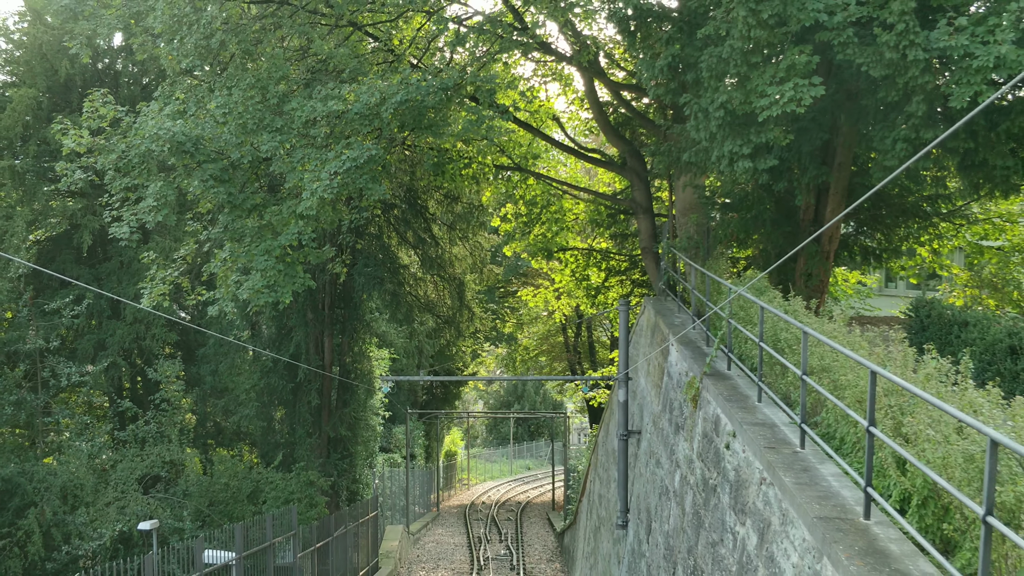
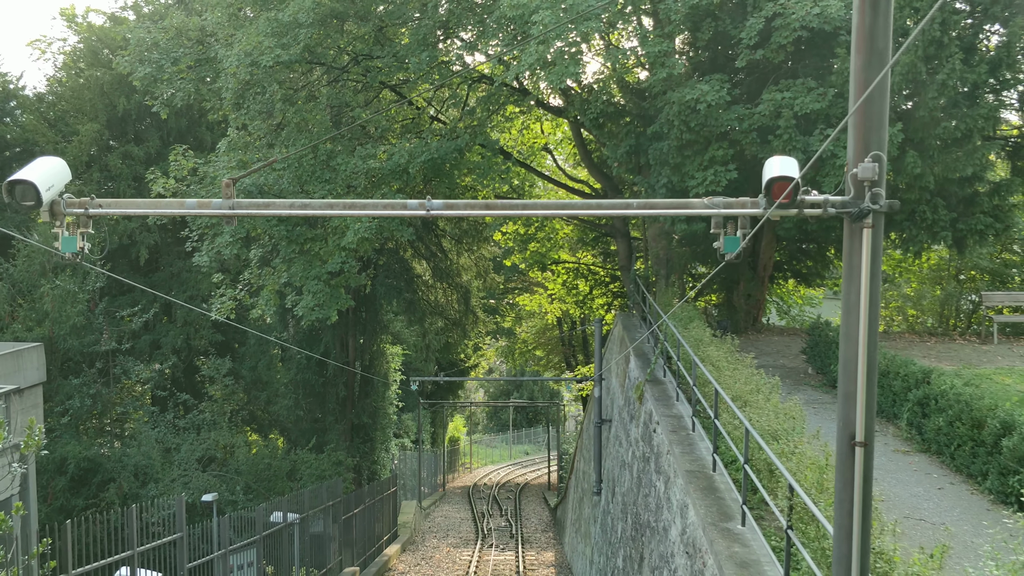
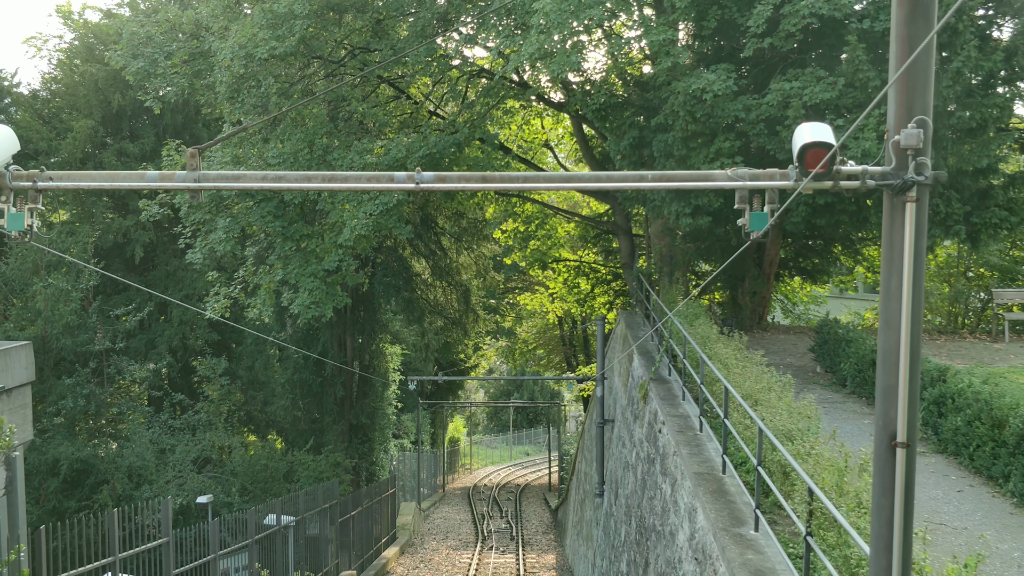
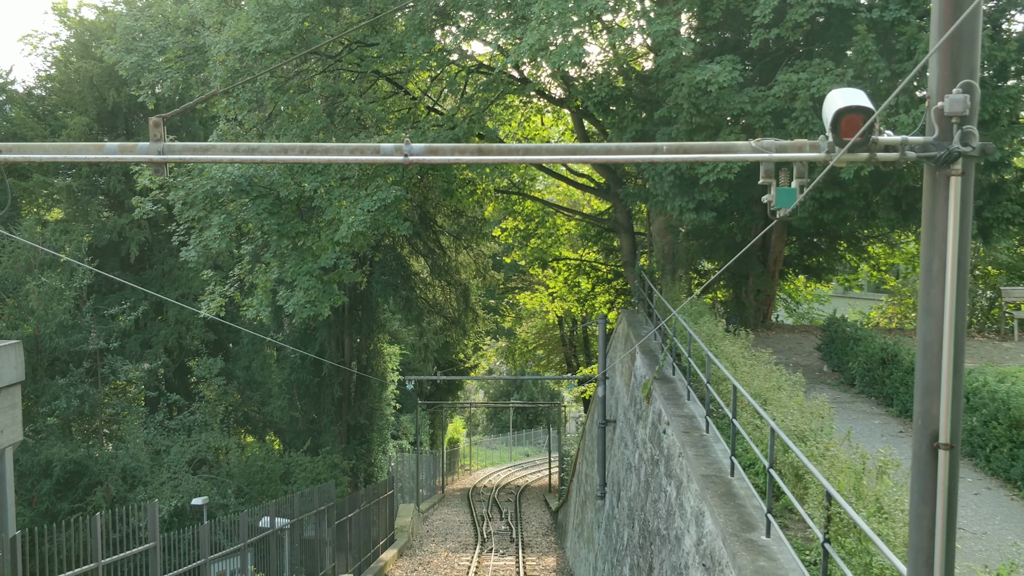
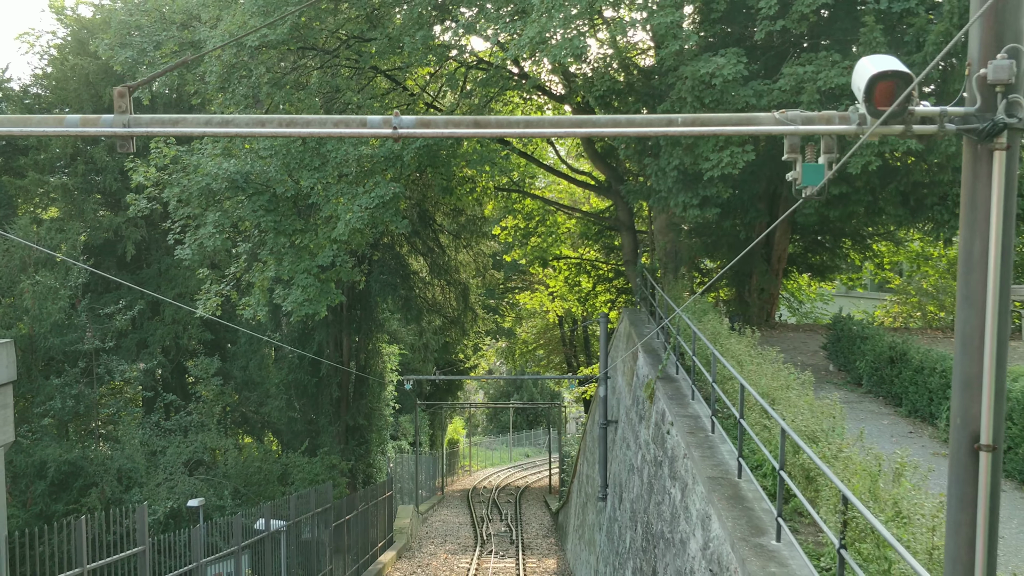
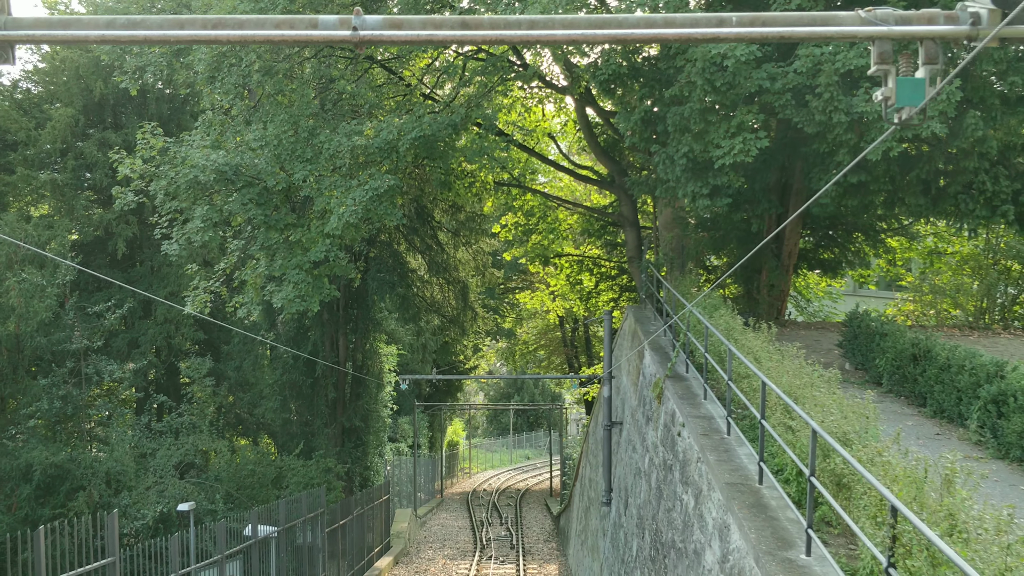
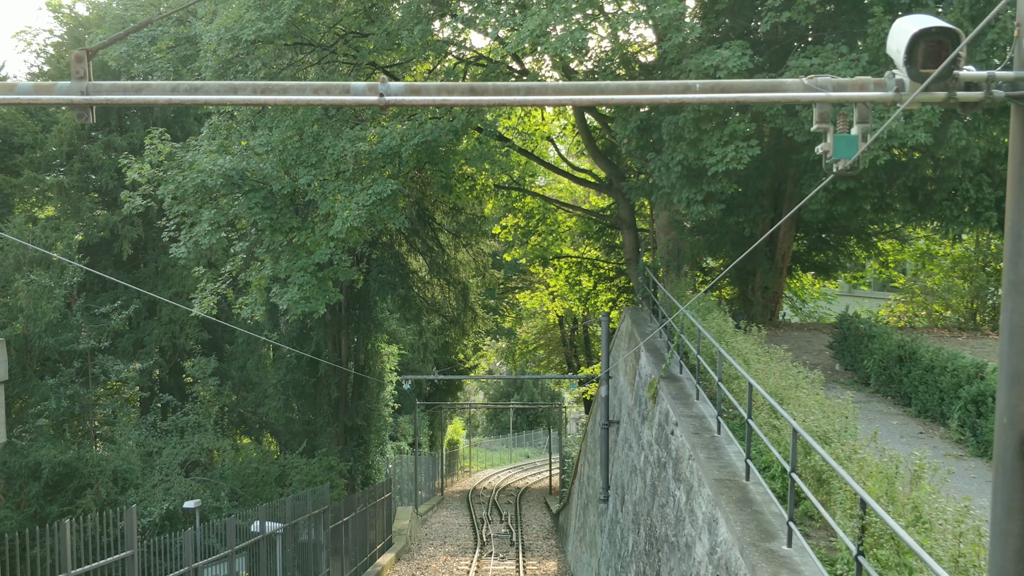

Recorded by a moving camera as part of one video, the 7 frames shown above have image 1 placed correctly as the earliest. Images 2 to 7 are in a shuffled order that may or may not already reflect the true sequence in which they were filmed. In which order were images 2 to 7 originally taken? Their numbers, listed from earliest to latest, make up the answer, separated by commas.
6, 7, 5, 4, 3, 2
